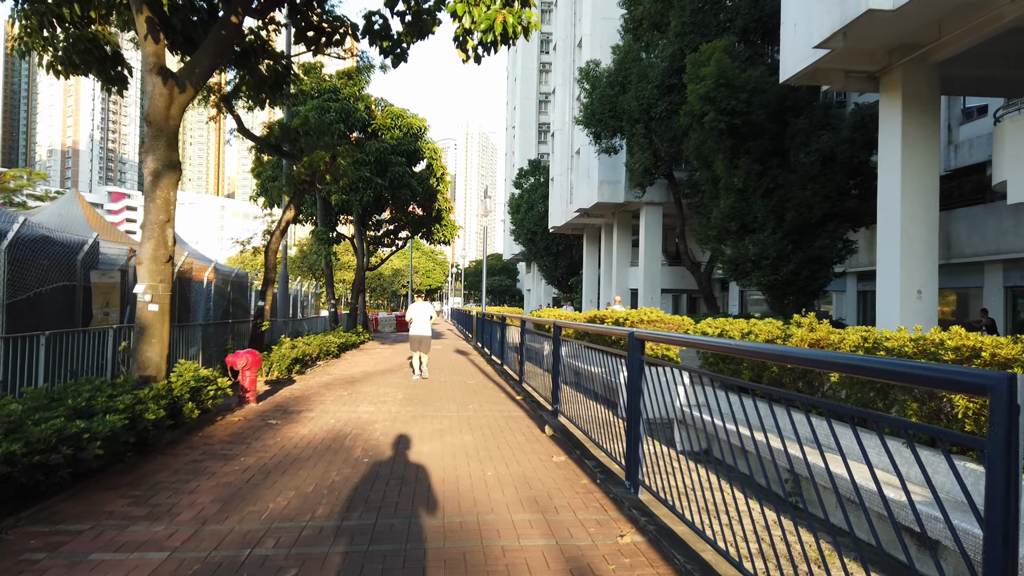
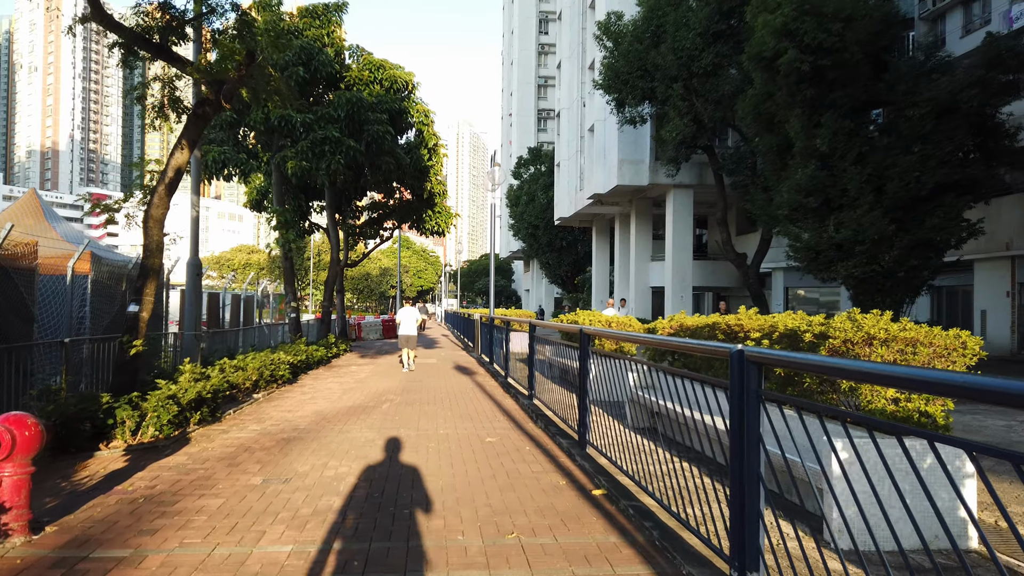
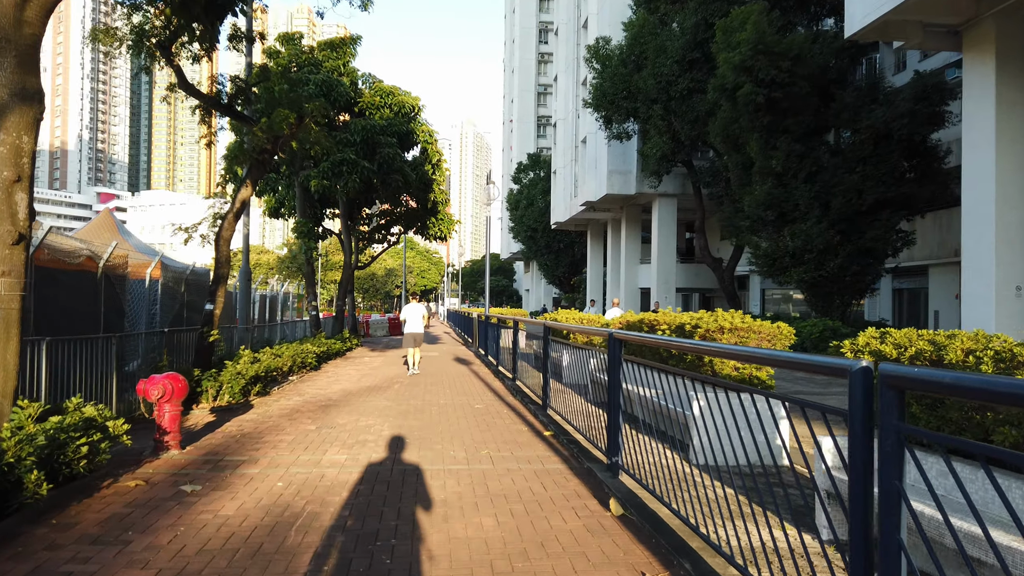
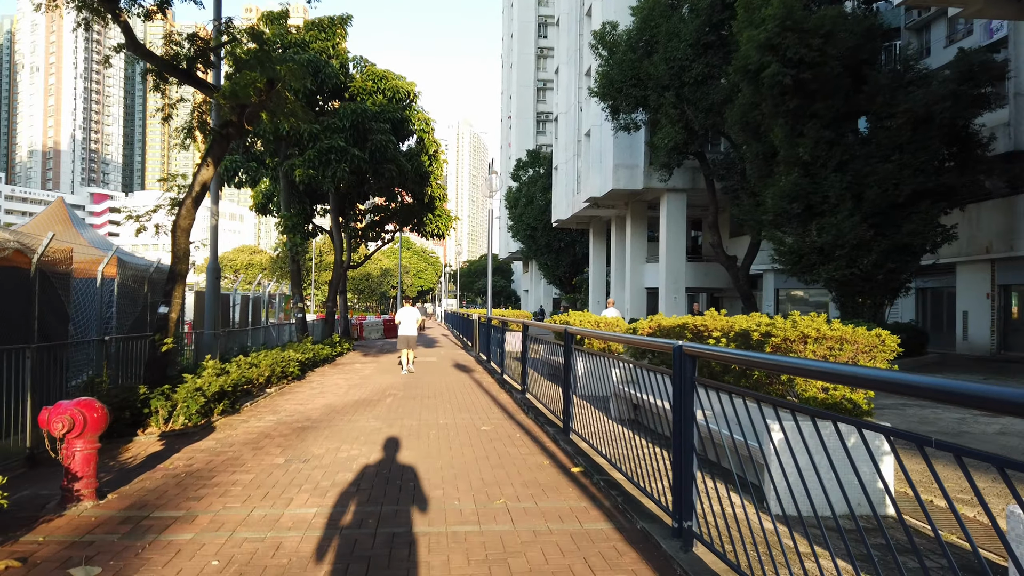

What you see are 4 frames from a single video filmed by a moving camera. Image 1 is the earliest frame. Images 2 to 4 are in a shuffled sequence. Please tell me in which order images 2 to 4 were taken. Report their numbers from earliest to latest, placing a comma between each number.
3, 4, 2
